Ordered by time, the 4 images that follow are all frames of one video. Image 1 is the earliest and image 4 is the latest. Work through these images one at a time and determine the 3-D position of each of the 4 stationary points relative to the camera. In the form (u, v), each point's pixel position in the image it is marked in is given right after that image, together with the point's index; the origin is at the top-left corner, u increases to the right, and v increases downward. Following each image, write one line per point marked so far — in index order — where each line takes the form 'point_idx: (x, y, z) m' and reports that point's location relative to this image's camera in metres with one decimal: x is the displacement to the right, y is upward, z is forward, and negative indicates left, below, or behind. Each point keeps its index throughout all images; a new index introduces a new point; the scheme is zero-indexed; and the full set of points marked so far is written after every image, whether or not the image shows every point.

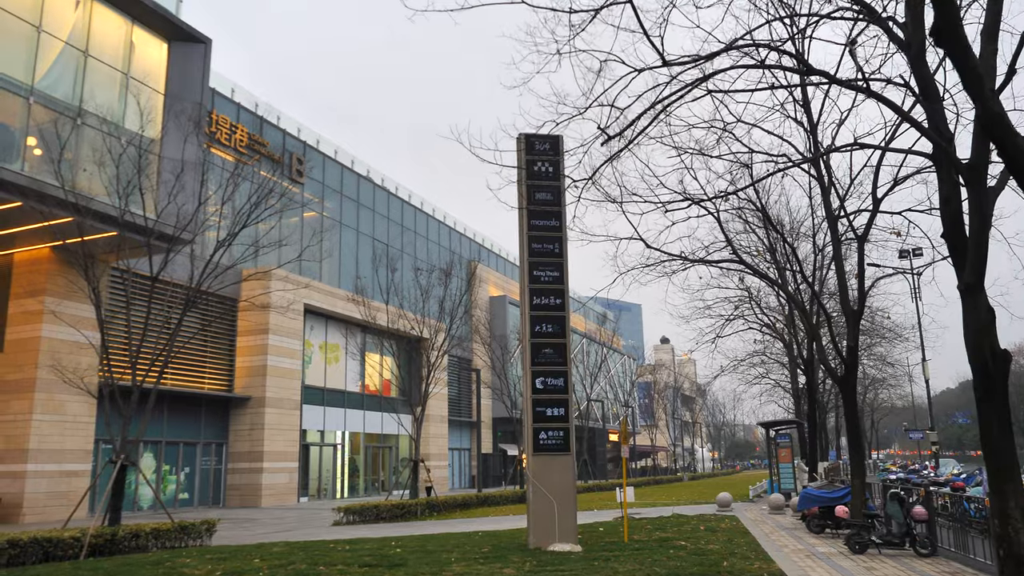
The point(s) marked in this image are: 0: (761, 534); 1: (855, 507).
0: (+4.4, -4.4, +15.0) m
1: (+5.4, -3.5, +13.3) m
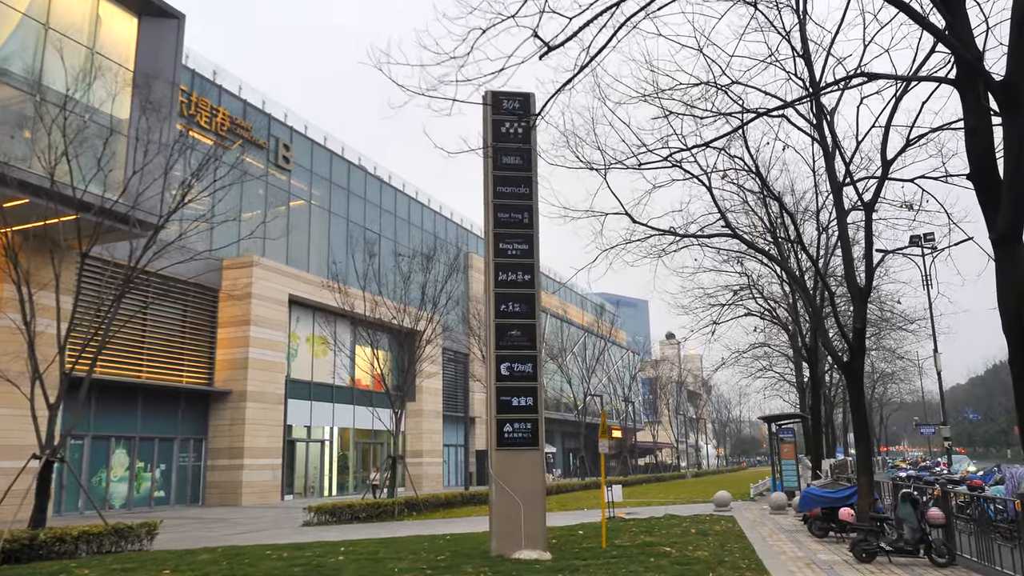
0: (+4.0, -4.1, +13.5) m
1: (+4.9, -3.1, +11.8) m
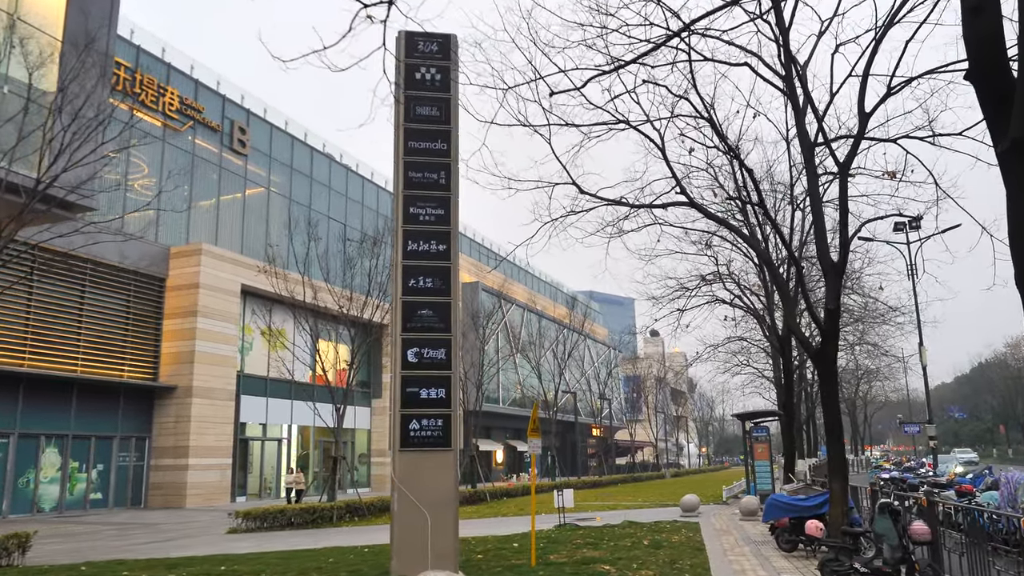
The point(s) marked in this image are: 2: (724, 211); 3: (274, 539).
0: (+2.9, -3.7, +11.9) m
1: (+3.9, -2.8, +10.2) m
2: (+4.2, +1.5, +16.3) m
3: (-4.8, -5.0, +16.6) m
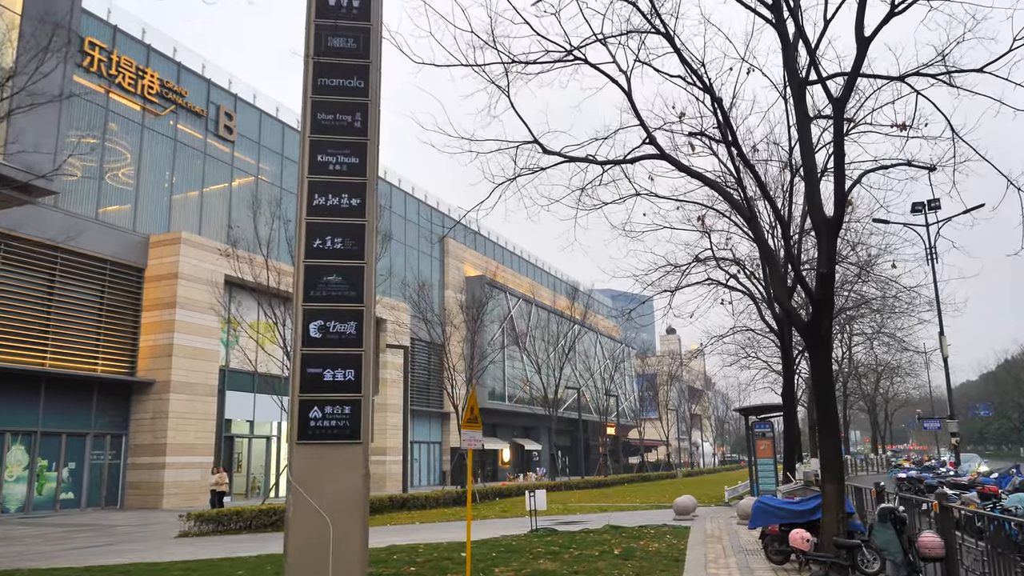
0: (+2.3, -3.4, +10.2) m
1: (+3.2, -2.4, +8.5) m
2: (+3.6, +1.9, +14.6) m
3: (-5.3, -4.7, +15.2) m
